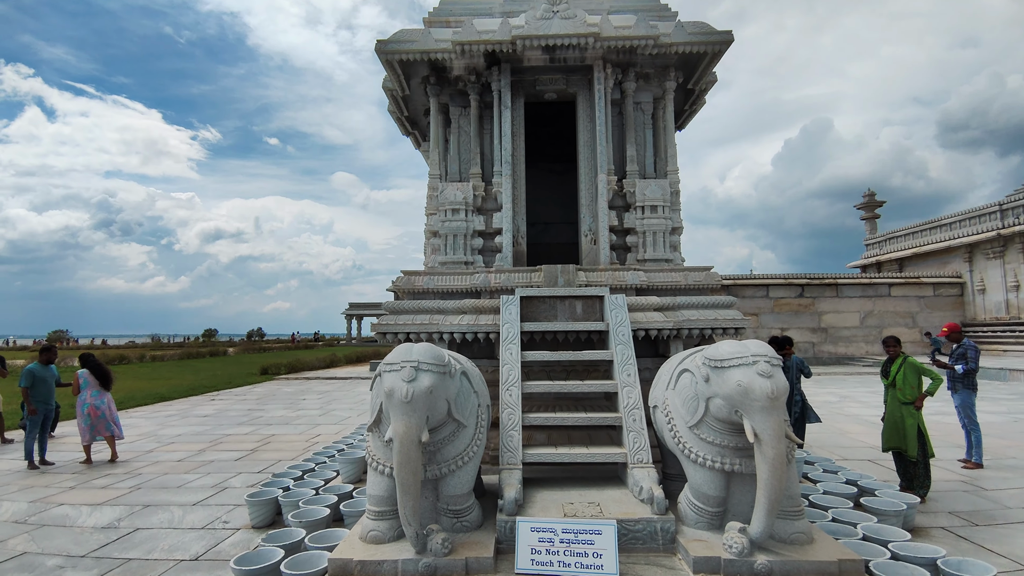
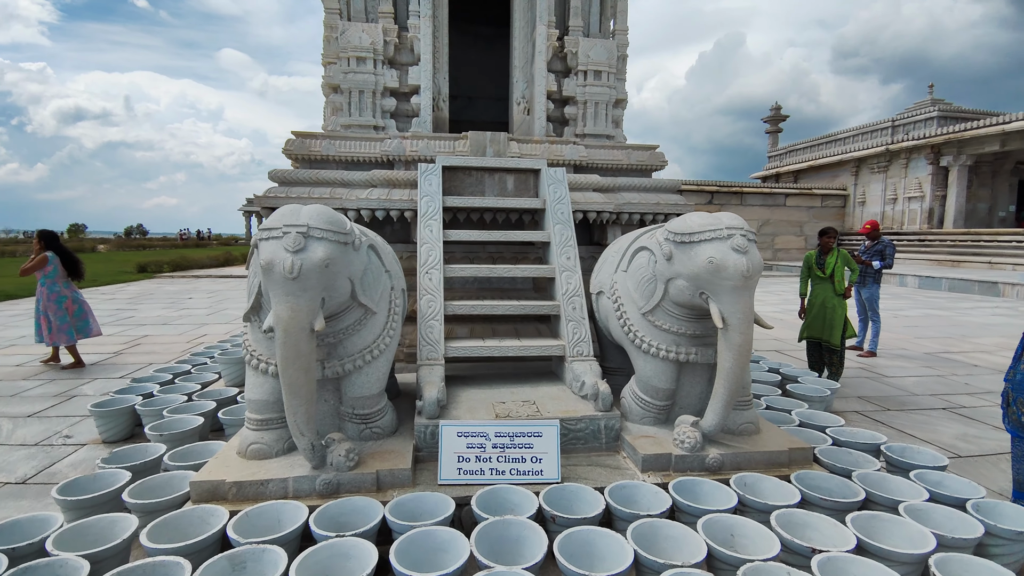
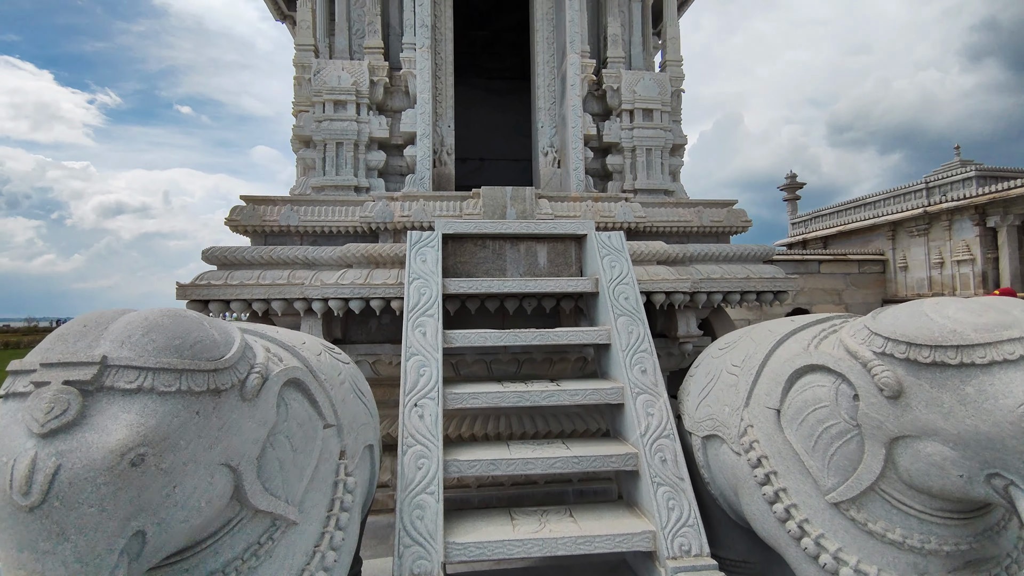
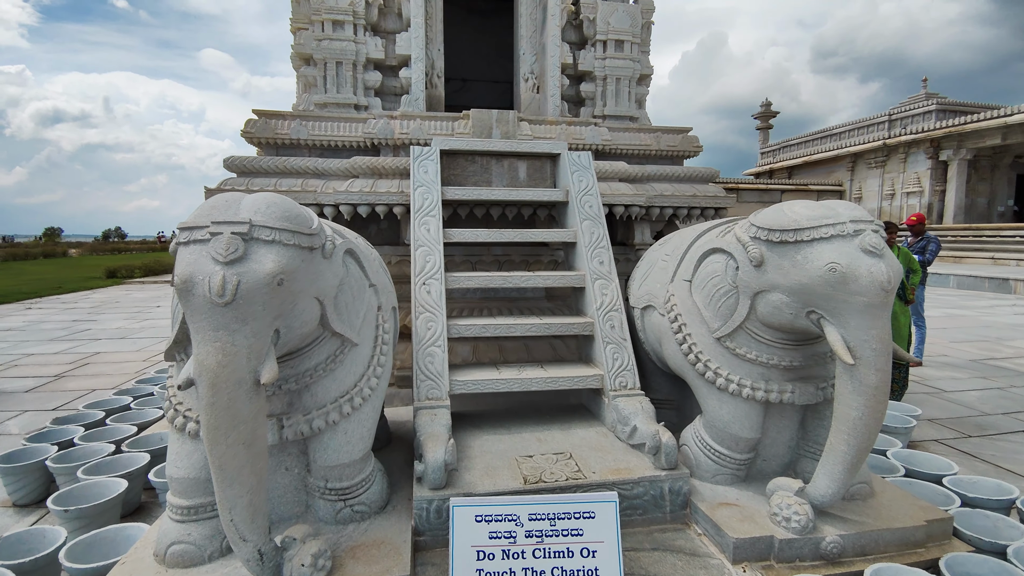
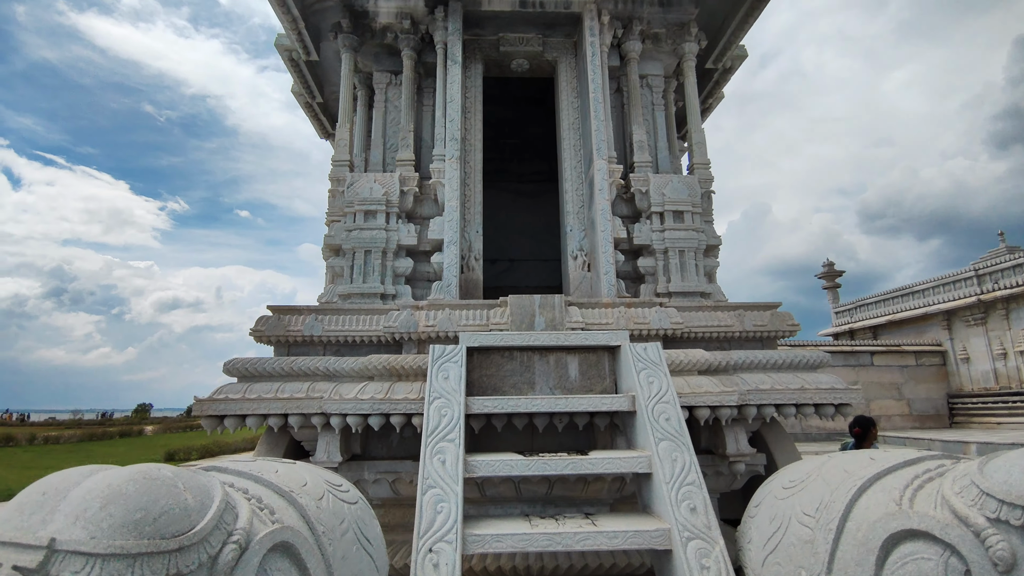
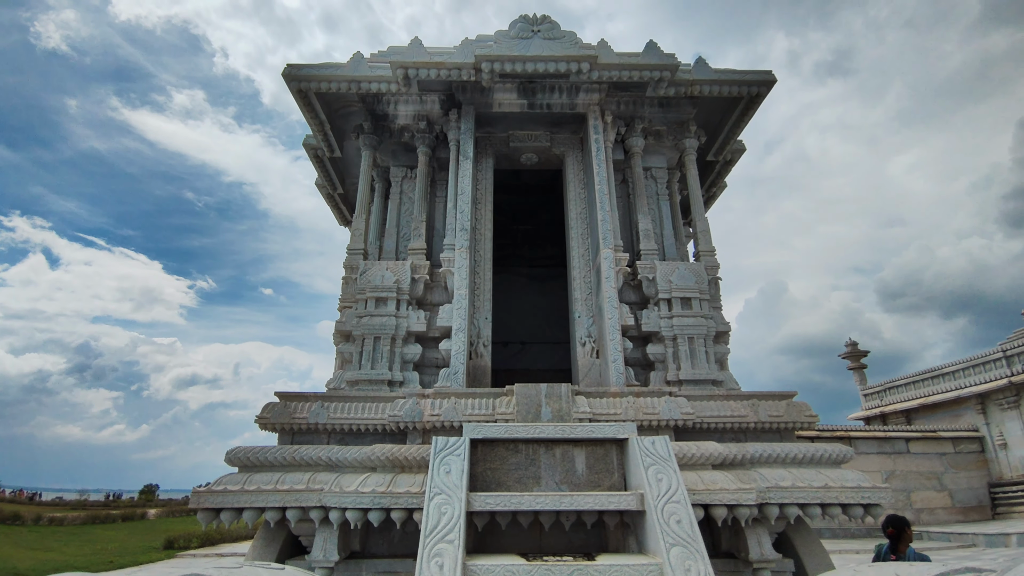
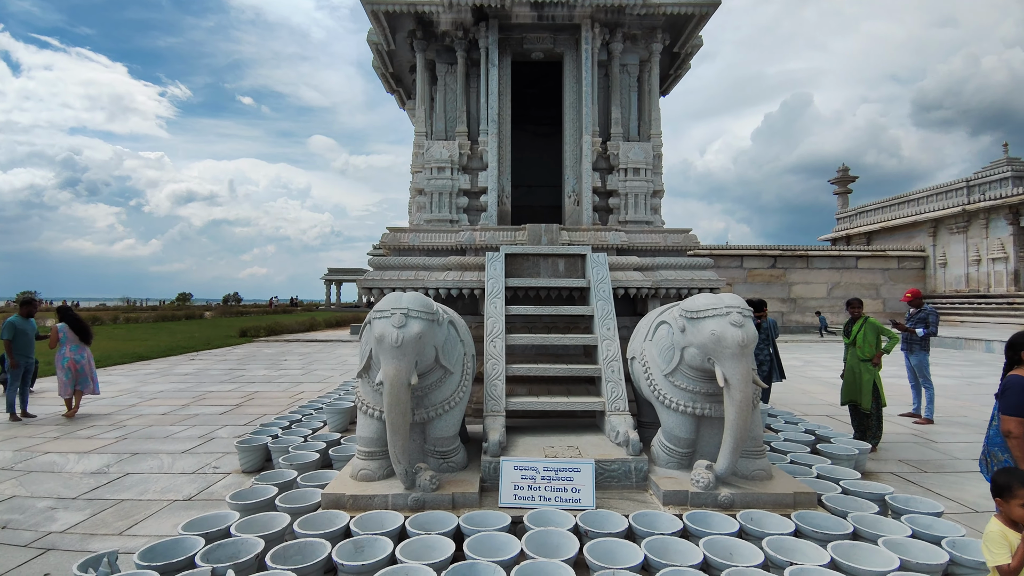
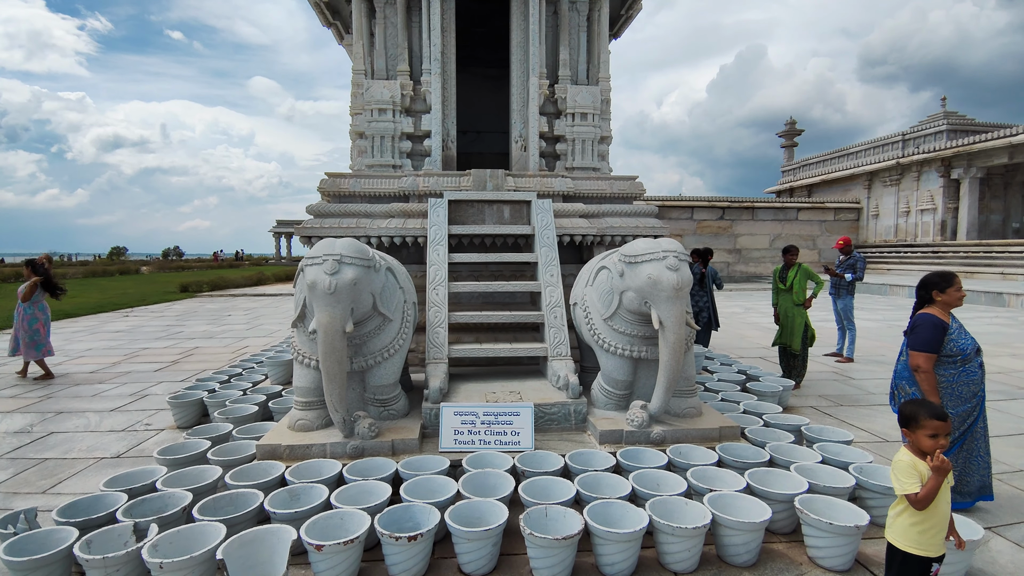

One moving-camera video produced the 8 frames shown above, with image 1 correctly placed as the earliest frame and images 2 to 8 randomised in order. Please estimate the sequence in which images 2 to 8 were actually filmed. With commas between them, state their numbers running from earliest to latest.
7, 8, 2, 4, 3, 5, 6
